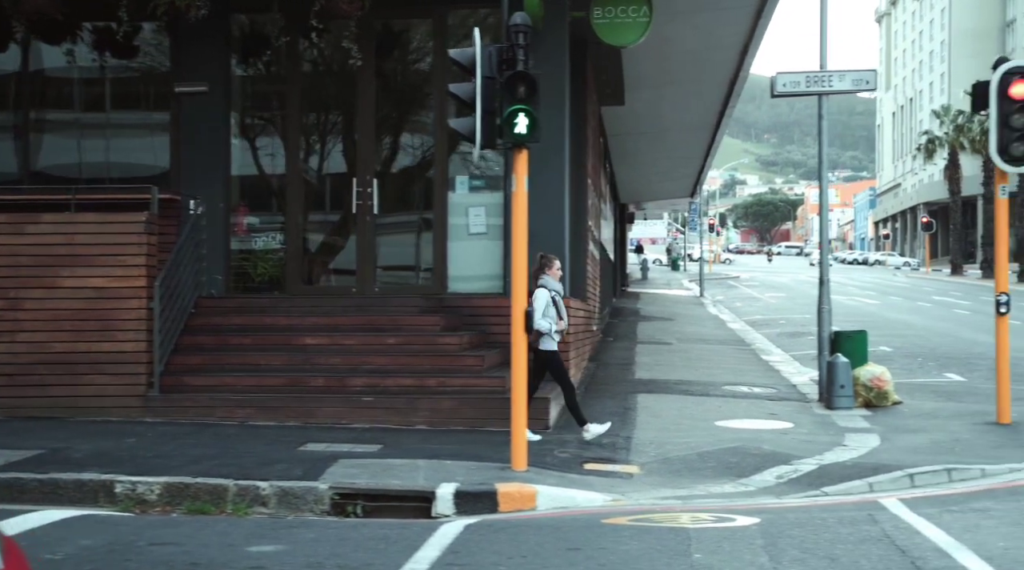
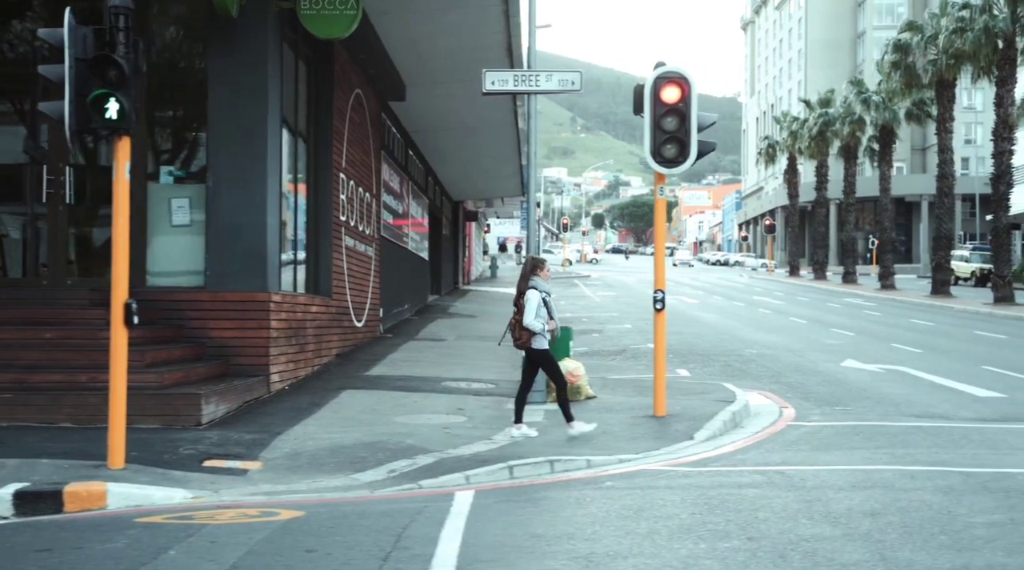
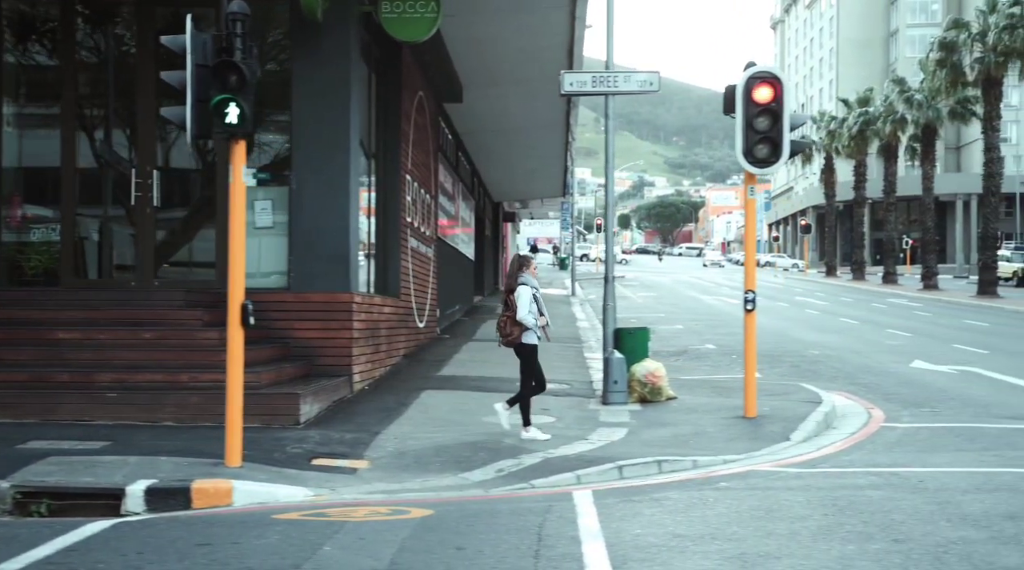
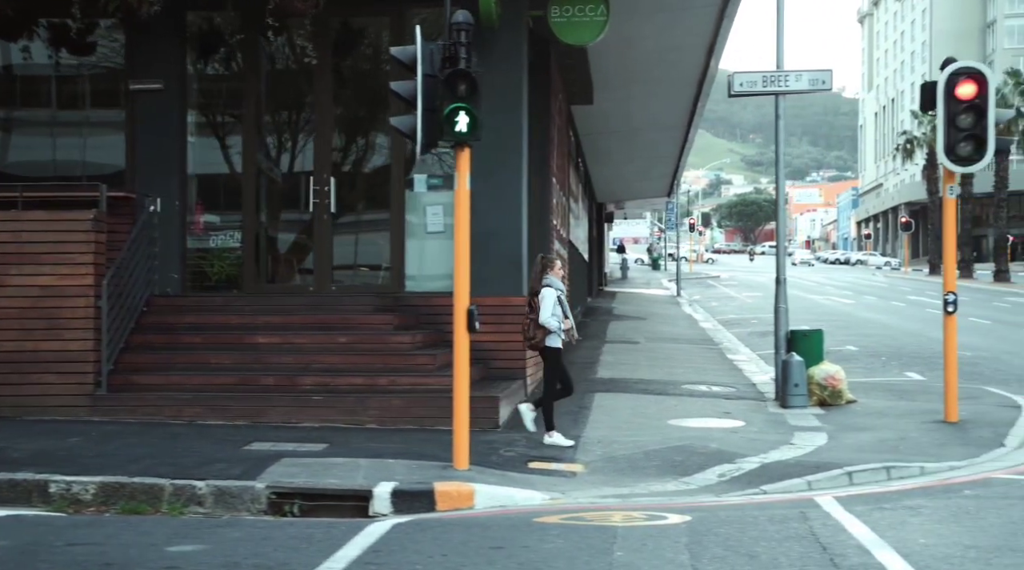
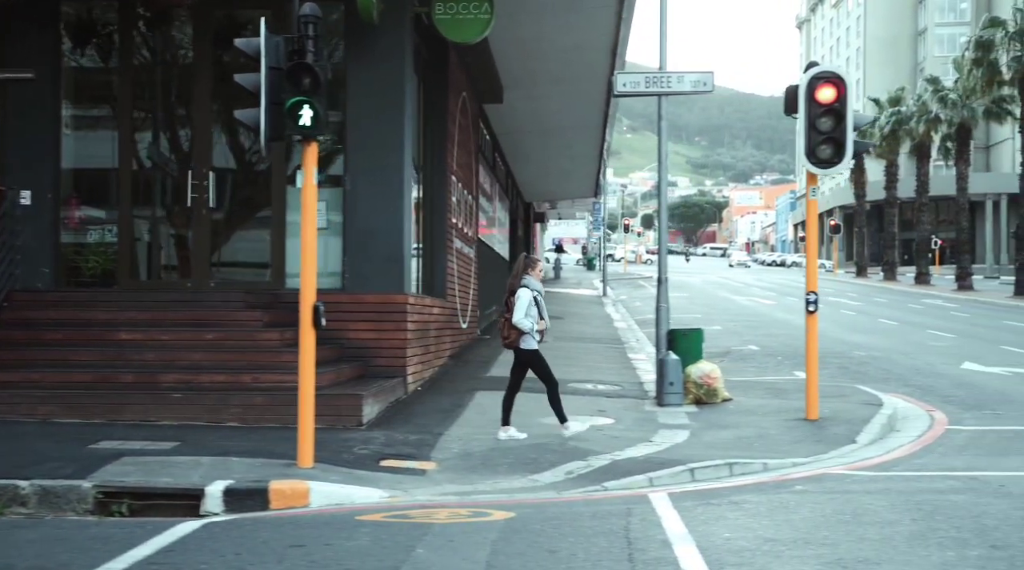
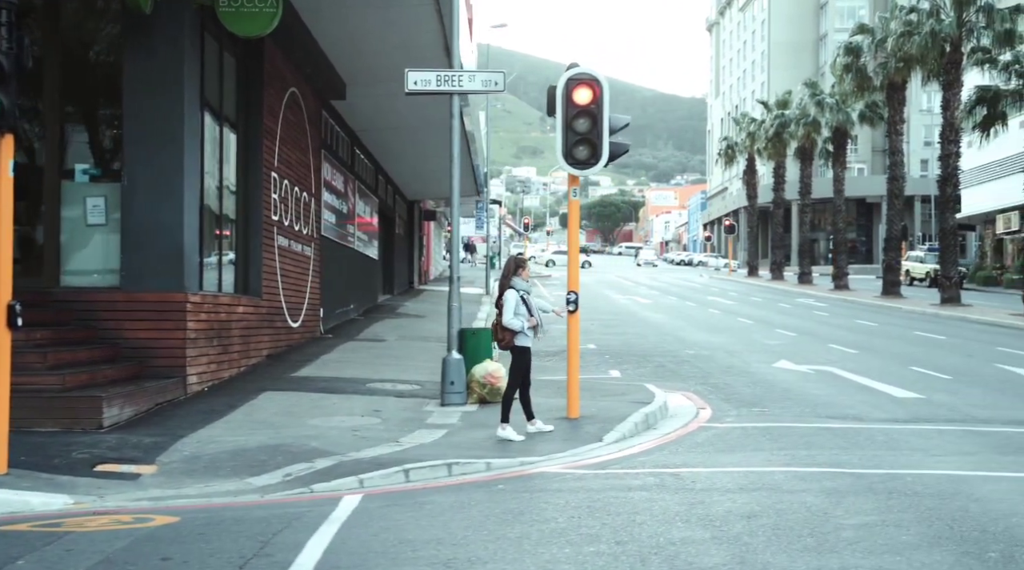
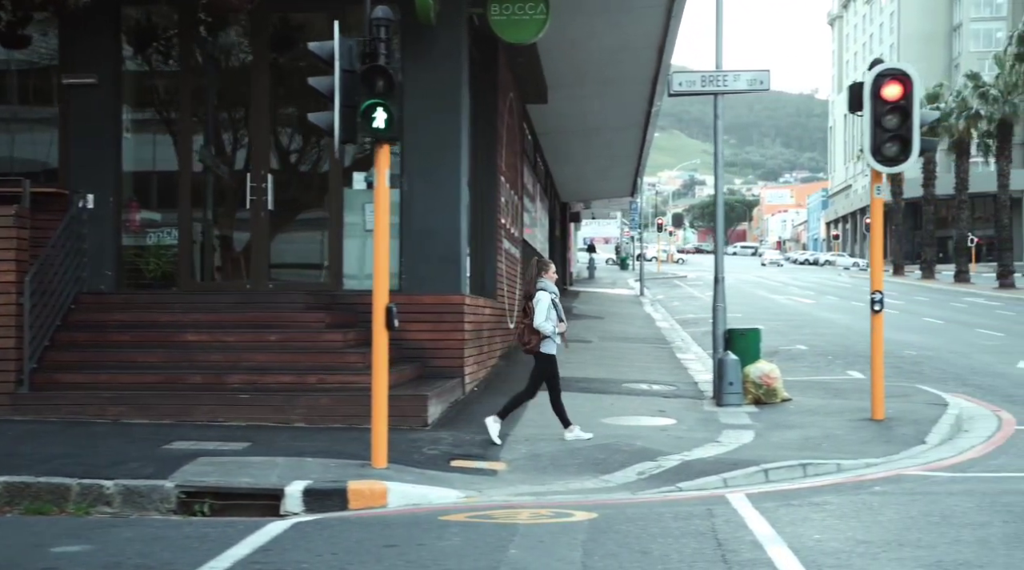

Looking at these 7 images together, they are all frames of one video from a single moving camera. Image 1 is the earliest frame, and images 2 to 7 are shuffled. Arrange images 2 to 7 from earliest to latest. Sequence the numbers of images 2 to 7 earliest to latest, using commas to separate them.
4, 7, 5, 3, 2, 6
